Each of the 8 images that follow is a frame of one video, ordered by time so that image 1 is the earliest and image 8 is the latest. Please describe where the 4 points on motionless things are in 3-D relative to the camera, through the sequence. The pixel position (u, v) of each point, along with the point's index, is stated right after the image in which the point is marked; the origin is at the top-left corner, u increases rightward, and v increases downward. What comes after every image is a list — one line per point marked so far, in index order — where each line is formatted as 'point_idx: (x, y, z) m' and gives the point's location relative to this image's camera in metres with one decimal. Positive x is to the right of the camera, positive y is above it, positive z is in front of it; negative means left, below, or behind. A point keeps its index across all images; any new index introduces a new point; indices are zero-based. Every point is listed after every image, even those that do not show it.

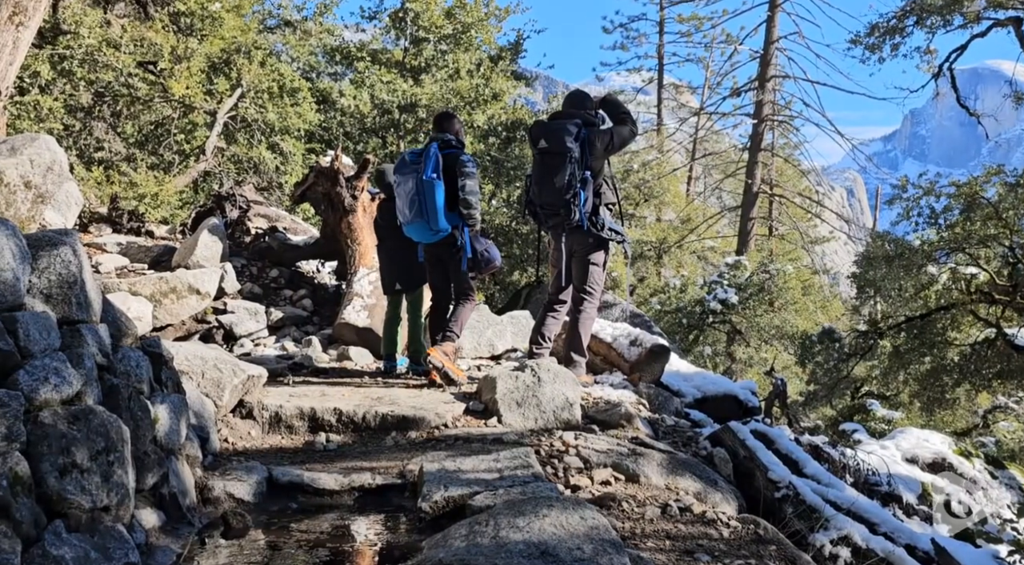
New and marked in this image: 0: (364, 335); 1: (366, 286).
0: (-1.3, -0.5, +7.8) m
1: (-1.4, 0.0, +8.3) m
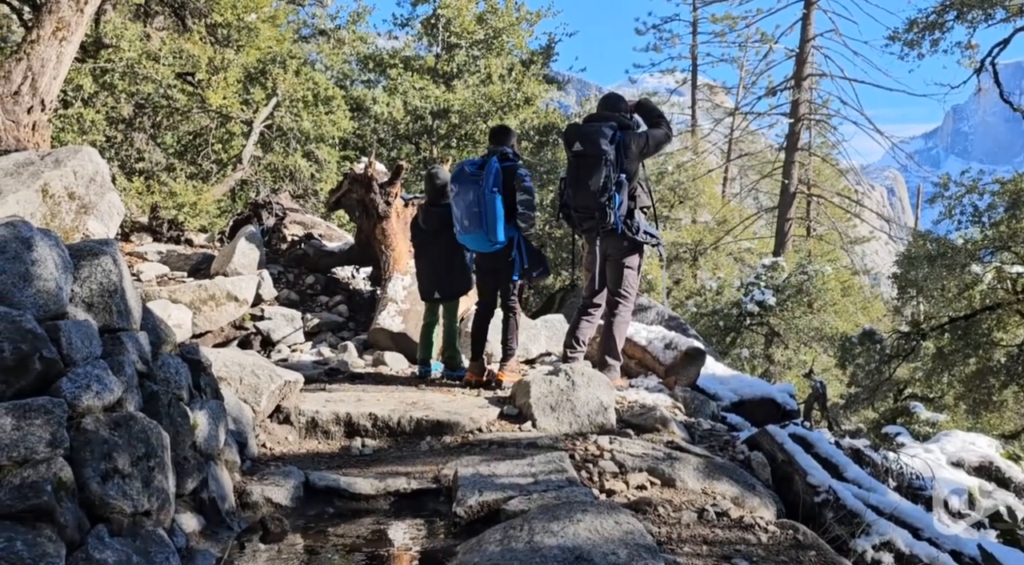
0: (-1.0, -0.5, +7.9) m
1: (-1.0, -0.1, +8.4) m
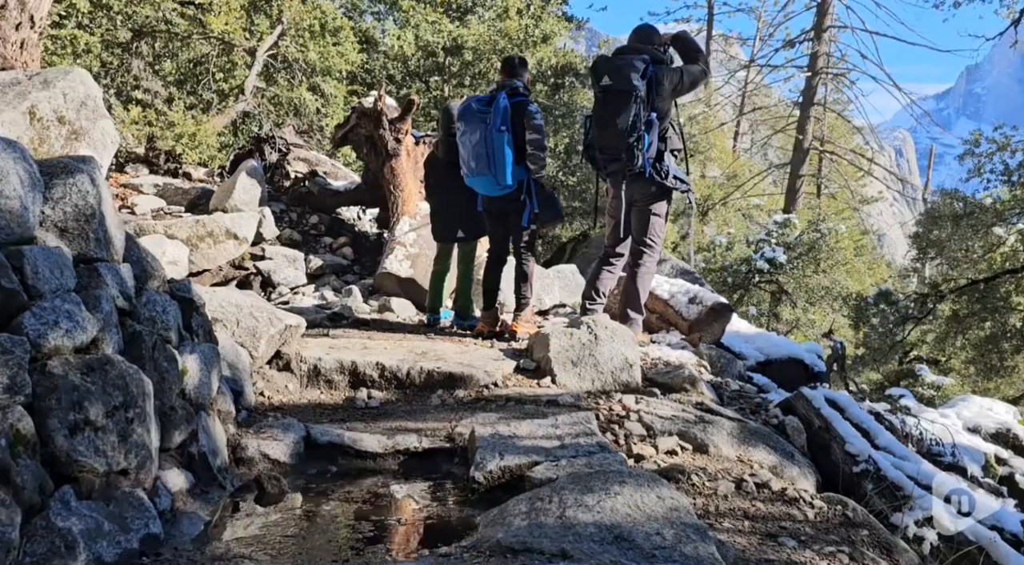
0: (-0.9, 0.0, +7.5) m
1: (-0.9, +0.4, +7.9) m
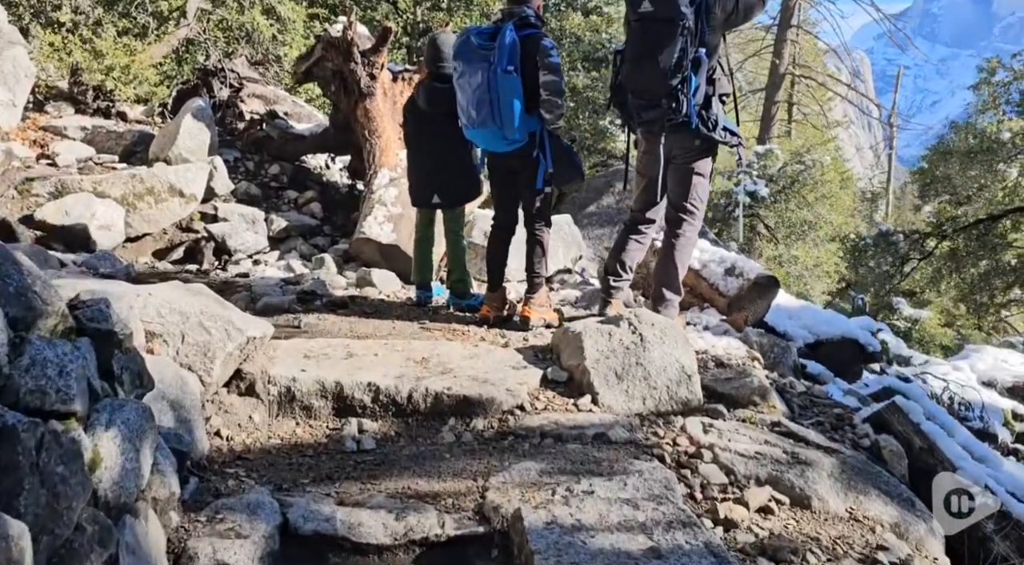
0: (-0.9, +0.2, +6.3) m
1: (-0.9, +0.7, +6.7) m
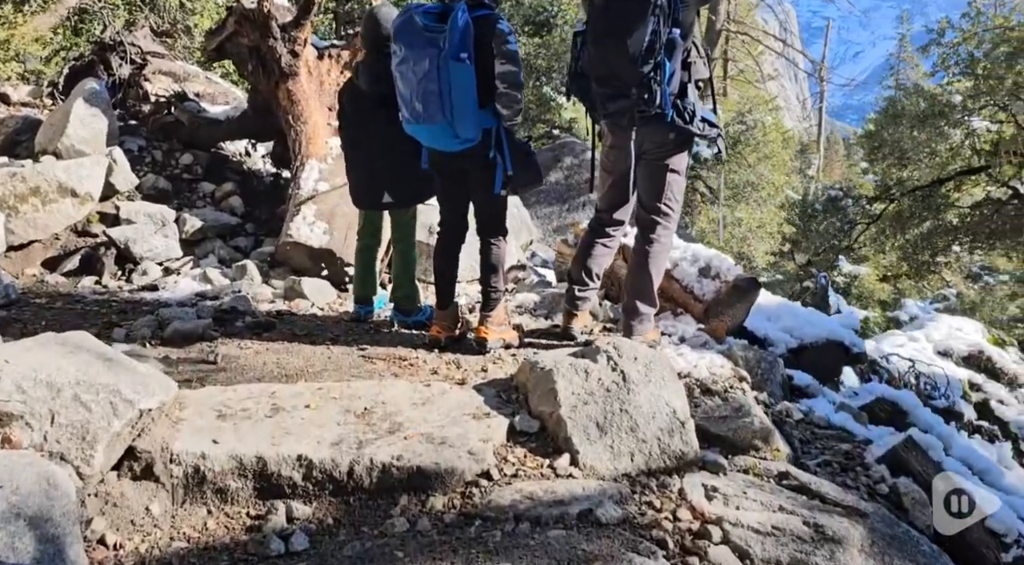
0: (-1.2, +0.1, +5.5) m
1: (-1.3, +0.7, +5.9) m
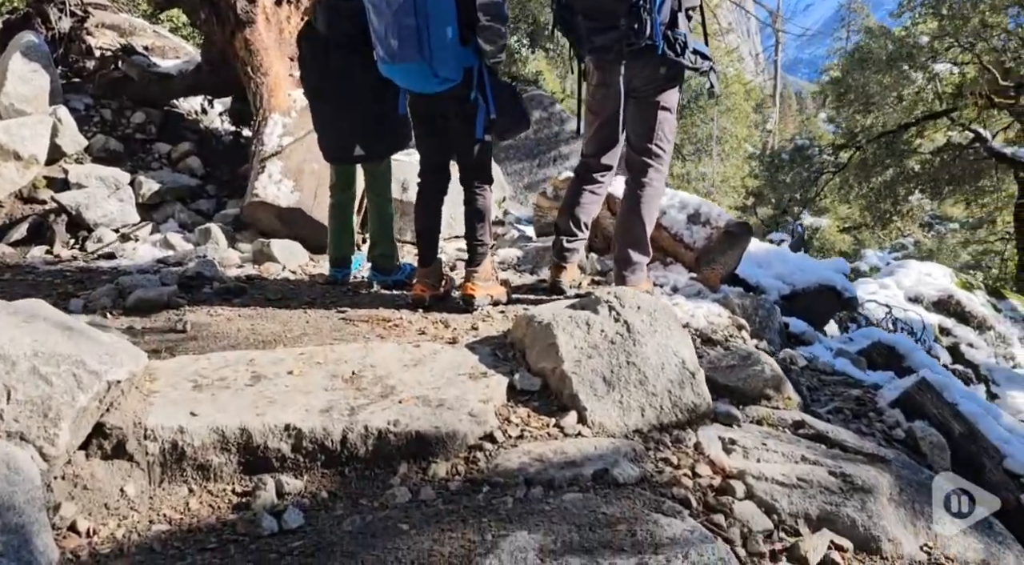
0: (-1.3, +0.4, +5.2) m
1: (-1.4, +0.9, +5.6) m
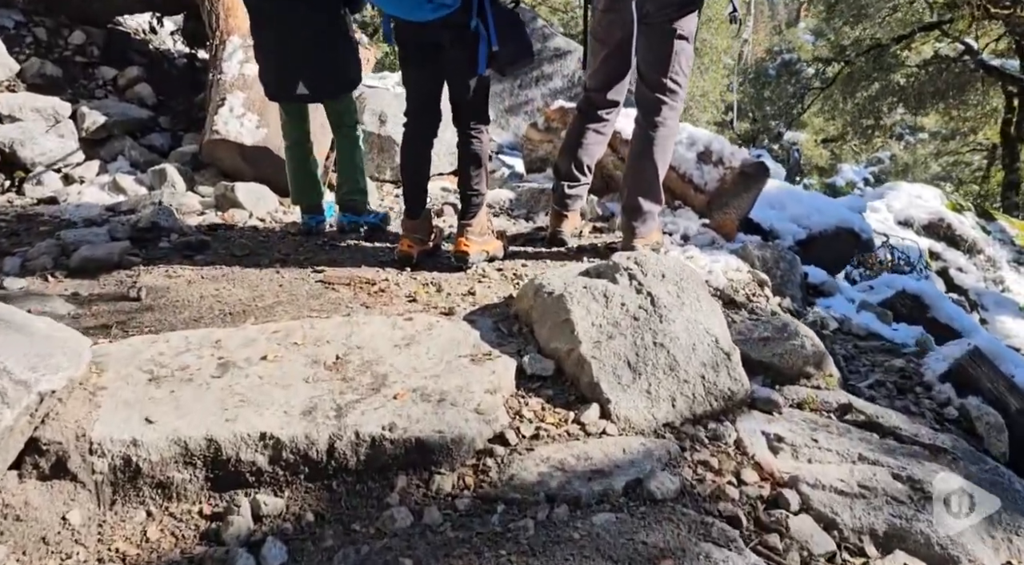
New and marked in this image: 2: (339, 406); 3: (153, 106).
0: (-1.4, +0.6, +4.7) m
1: (-1.5, +1.2, +5.0) m
2: (-0.5, -0.3, +2.5) m
3: (-2.2, +1.1, +5.5) m
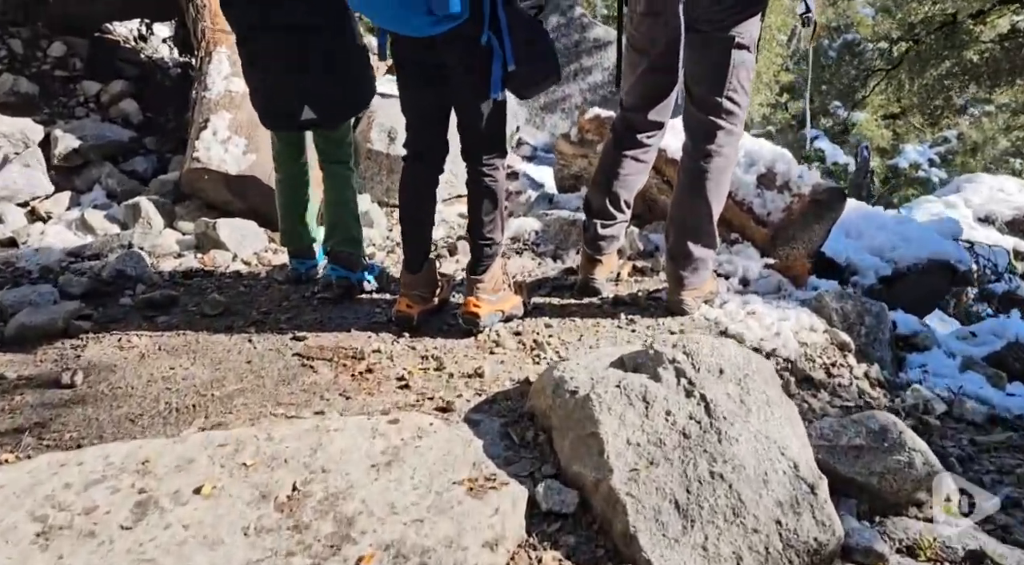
0: (-1.2, +0.4, +4.0) m
1: (-1.4, +1.0, +4.3) m
2: (-0.5, -0.6, +1.8) m
3: (-2.1, +0.9, +4.9) m
